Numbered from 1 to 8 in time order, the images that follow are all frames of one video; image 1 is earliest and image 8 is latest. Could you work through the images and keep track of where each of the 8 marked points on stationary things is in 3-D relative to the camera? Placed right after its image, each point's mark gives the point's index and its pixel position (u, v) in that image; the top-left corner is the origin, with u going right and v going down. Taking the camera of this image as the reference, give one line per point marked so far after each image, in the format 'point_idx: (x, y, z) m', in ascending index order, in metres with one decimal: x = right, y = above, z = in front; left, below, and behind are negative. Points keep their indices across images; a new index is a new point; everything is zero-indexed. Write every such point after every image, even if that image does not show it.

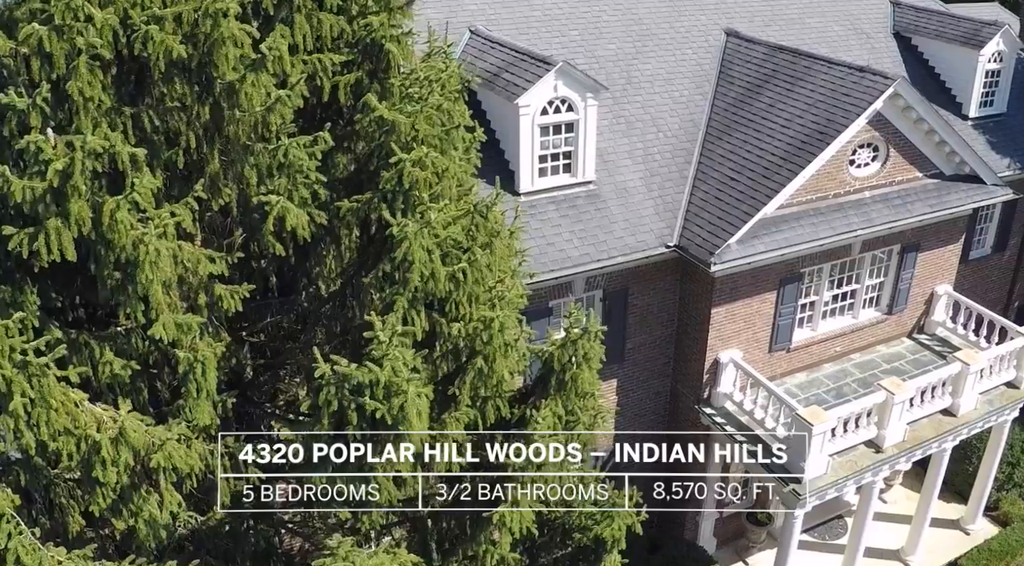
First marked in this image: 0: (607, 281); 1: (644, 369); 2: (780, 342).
0: (+1.9, 0.0, +17.6) m
1: (+2.8, -1.8, +19.0) m
2: (+5.7, -1.3, +19.1) m
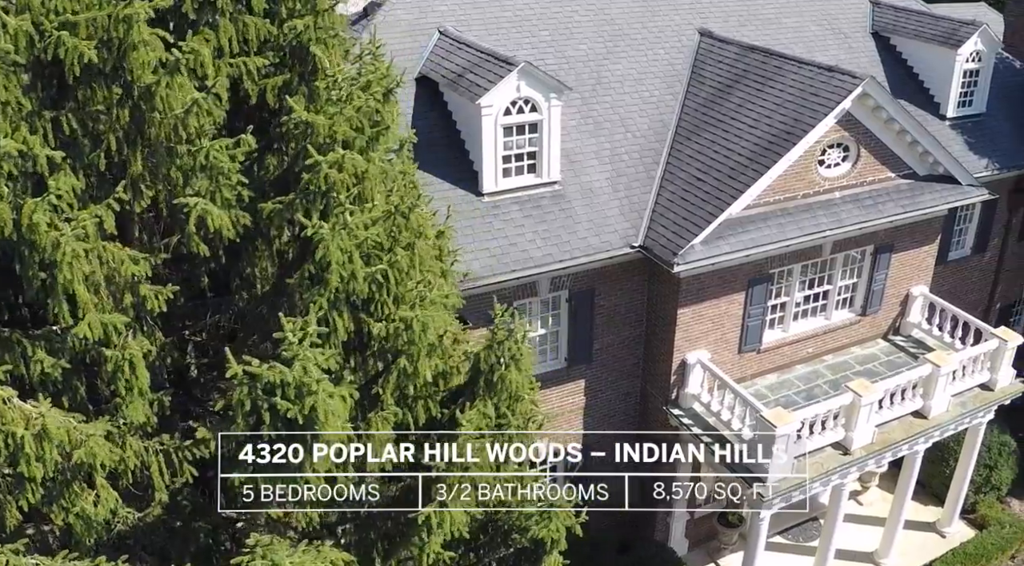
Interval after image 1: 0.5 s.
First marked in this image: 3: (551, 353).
0: (+1.2, 0.0, +17.6) m
1: (+2.1, -1.8, +19.0) m
2: (+5.0, -1.3, +19.1) m
3: (+0.8, -1.4, +18.5) m
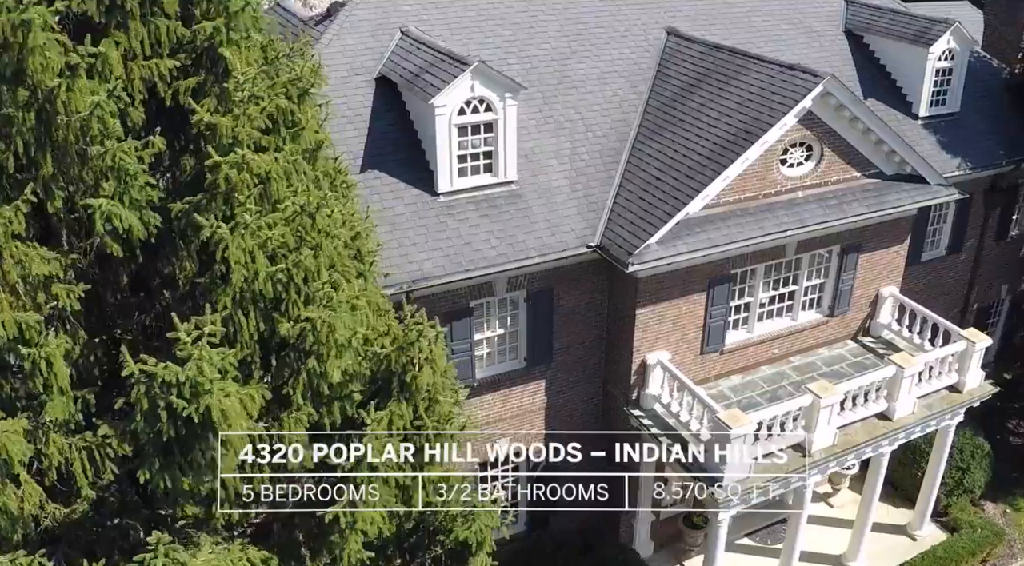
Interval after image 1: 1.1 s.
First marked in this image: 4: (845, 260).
0: (+0.4, 0.0, +17.6) m
1: (+1.3, -1.8, +18.9) m
2: (+4.2, -1.3, +19.0) m
3: (0.0, -1.4, +18.5) m
4: (+7.3, +0.5, +19.8) m
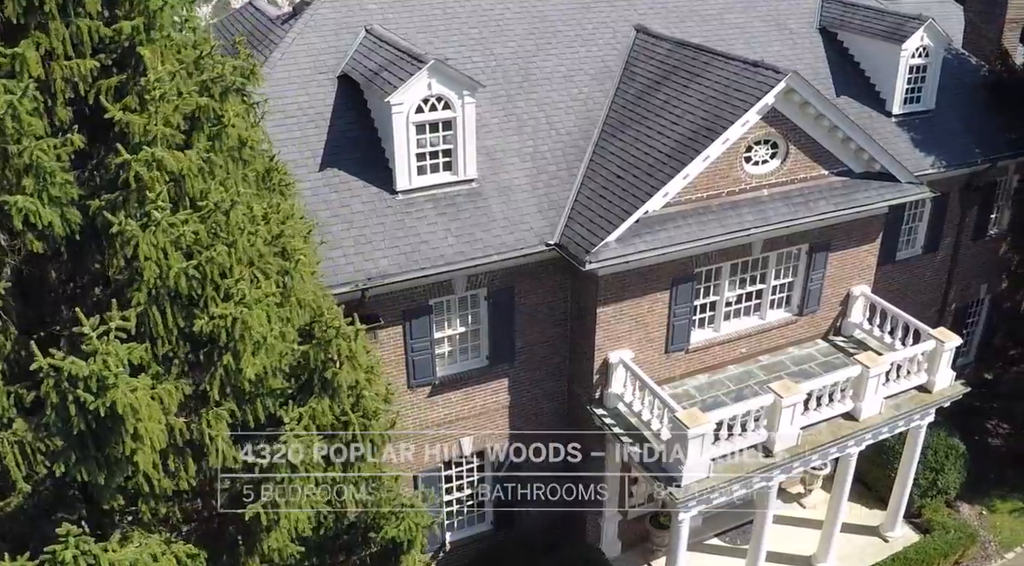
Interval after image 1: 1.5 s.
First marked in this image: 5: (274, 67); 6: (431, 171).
0: (-0.4, +0.1, +17.6) m
1: (+0.5, -1.8, +18.9) m
2: (+3.4, -1.3, +18.9) m
3: (-0.8, -1.4, +18.5) m
4: (+6.5, +0.5, +19.6) m
5: (-4.7, +4.3, +18.1) m
6: (-1.6, +2.2, +17.6) m
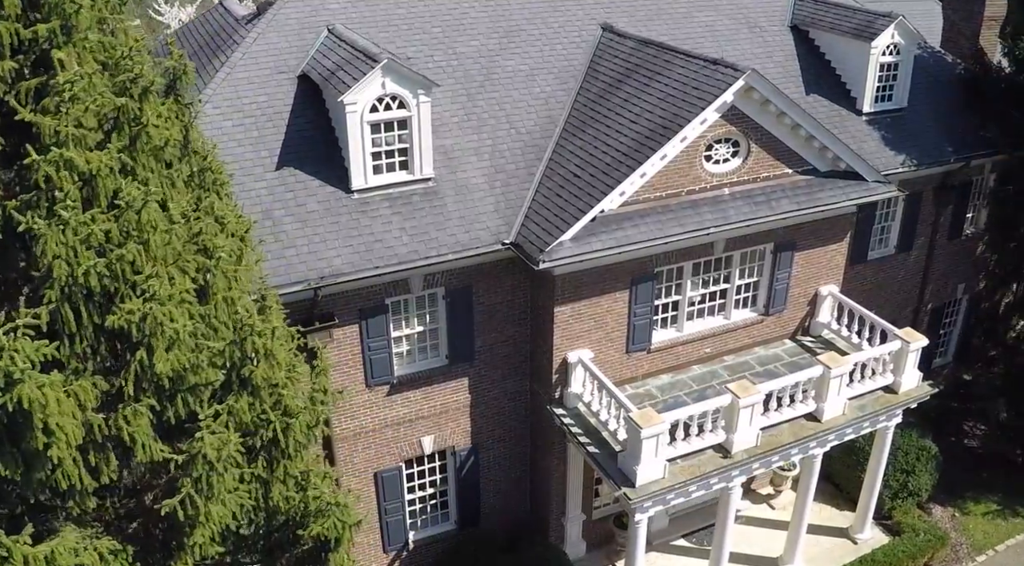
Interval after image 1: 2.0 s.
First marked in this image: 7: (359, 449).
0: (-1.3, +0.1, +17.6) m
1: (-0.3, -1.7, +18.9) m
2: (+2.6, -1.2, +18.8) m
3: (-1.6, -1.4, +18.5) m
4: (+5.7, +0.5, +19.5) m
5: (-5.5, +4.3, +18.1) m
6: (-2.4, +2.2, +17.6) m
7: (-3.1, -3.3, +18.3) m
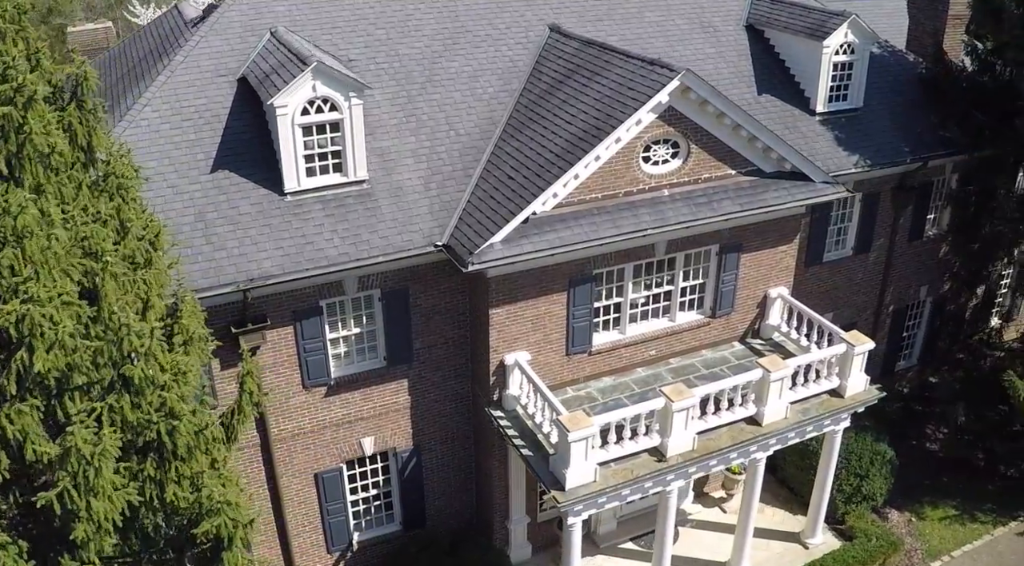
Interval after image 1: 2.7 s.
0: (-2.6, 0.0, +17.6) m
1: (-1.6, -1.8, +18.9) m
2: (+1.3, -1.3, +18.8) m
3: (-2.9, -1.4, +18.6) m
4: (+4.5, +0.5, +19.3) m
5: (-6.8, +4.3, +18.3) m
6: (-3.7, +2.2, +17.7) m
7: (-4.3, -3.4, +18.4) m
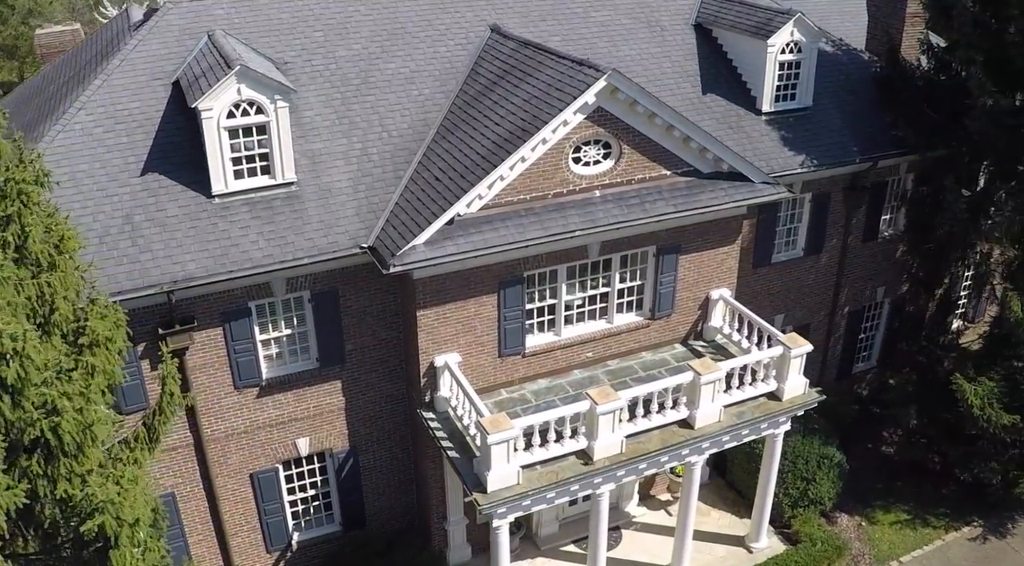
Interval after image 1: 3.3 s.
0: (-4.0, 0.0, +17.7) m
1: (-2.9, -1.8, +18.9) m
2: (0.0, -1.3, +18.7) m
3: (-4.3, -1.4, +18.7) m
4: (+3.1, +0.5, +19.2) m
5: (-8.2, +4.3, +18.5) m
6: (-5.1, +2.1, +17.8) m
7: (-5.7, -3.4, +18.5) m
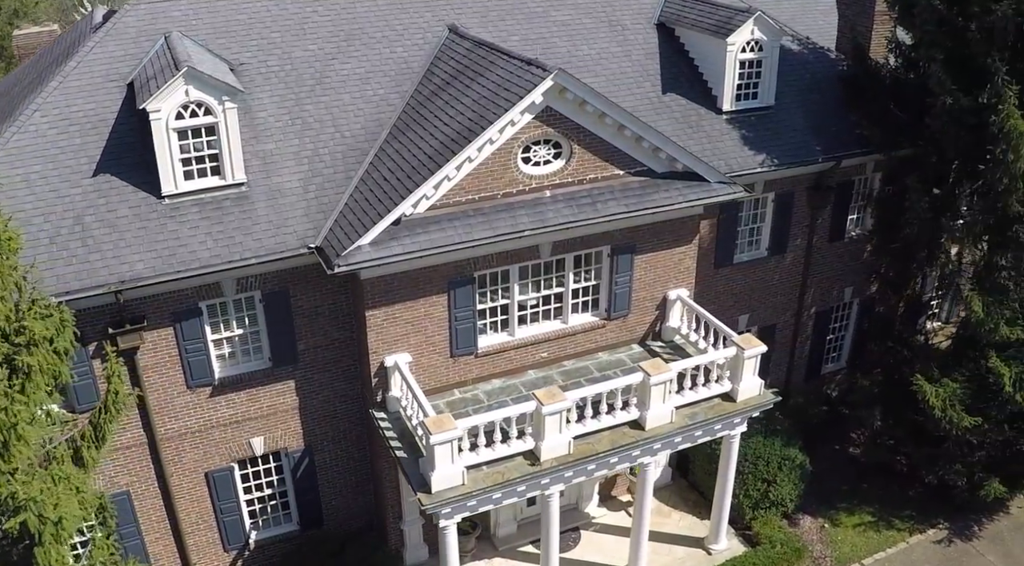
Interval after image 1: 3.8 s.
0: (-5.0, 0.0, +17.8) m
1: (-3.9, -1.8, +19.0) m
2: (-1.0, -1.3, +18.7) m
3: (-5.3, -1.4, +18.8) m
4: (+2.1, +0.5, +19.1) m
5: (-9.2, +4.3, +18.7) m
6: (-6.1, +2.1, +17.9) m
7: (-6.7, -3.4, +18.7) m
